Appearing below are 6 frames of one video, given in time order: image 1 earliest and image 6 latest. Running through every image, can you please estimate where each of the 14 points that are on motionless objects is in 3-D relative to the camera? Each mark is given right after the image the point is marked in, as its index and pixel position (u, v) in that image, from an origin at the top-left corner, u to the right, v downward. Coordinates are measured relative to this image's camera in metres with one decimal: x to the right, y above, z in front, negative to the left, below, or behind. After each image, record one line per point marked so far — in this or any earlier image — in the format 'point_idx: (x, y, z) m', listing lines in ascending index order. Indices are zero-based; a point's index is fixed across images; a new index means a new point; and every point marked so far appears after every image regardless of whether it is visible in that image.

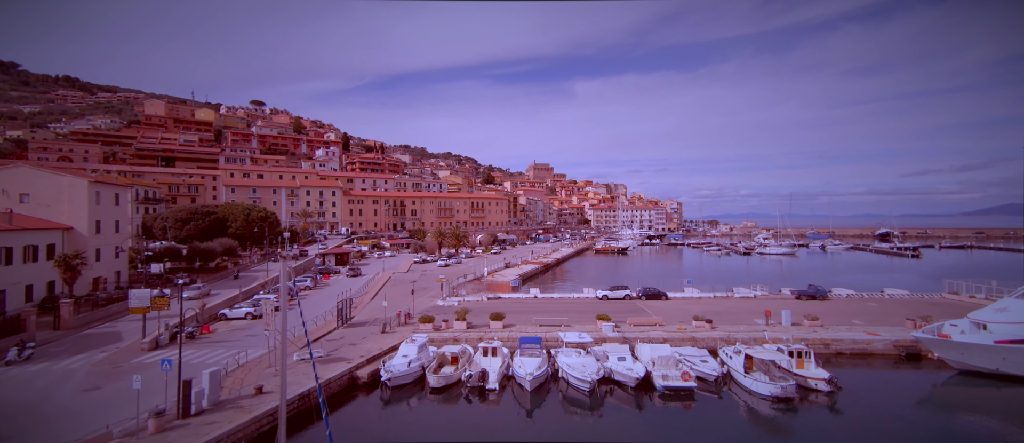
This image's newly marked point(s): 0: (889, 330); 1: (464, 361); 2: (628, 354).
0: (+17.9, -5.1, +19.4) m
1: (-2.1, -6.1, +17.7) m
2: (+4.8, -5.5, +17.0) m
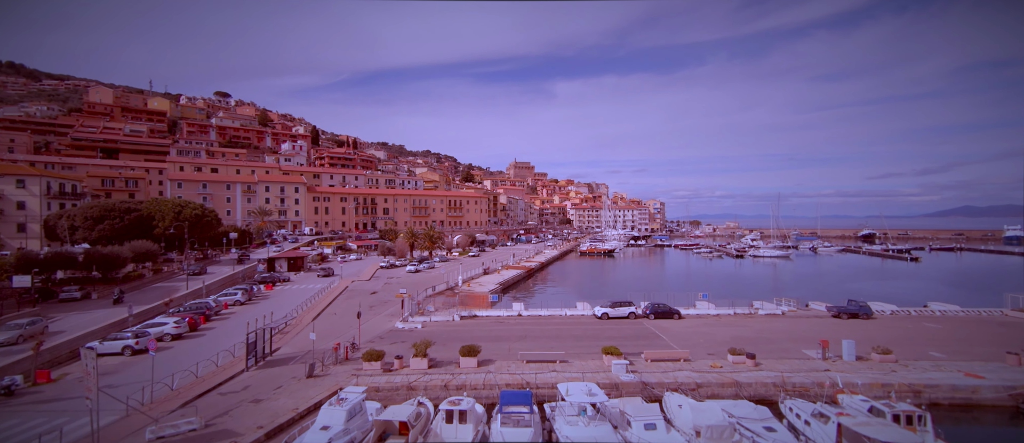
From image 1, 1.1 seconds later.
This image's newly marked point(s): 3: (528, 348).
0: (+17.1, -5.3, +14.7) m
1: (-2.8, -6.1, +12.0) m
2: (+4.2, -5.6, +11.6) m
3: (+0.7, -5.6, +18.1) m
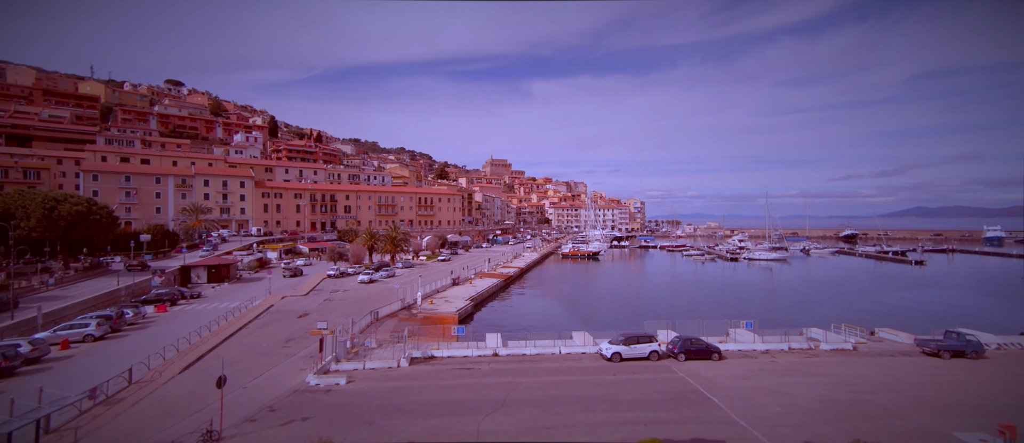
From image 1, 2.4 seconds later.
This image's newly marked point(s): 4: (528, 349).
0: (+16.5, -5.3, +8.4) m
1: (-3.2, -6.1, +4.6) m
2: (+3.7, -5.6, +4.6) m
3: (-0.1, -5.6, +10.9) m
4: (+0.7, -5.6, +18.0) m
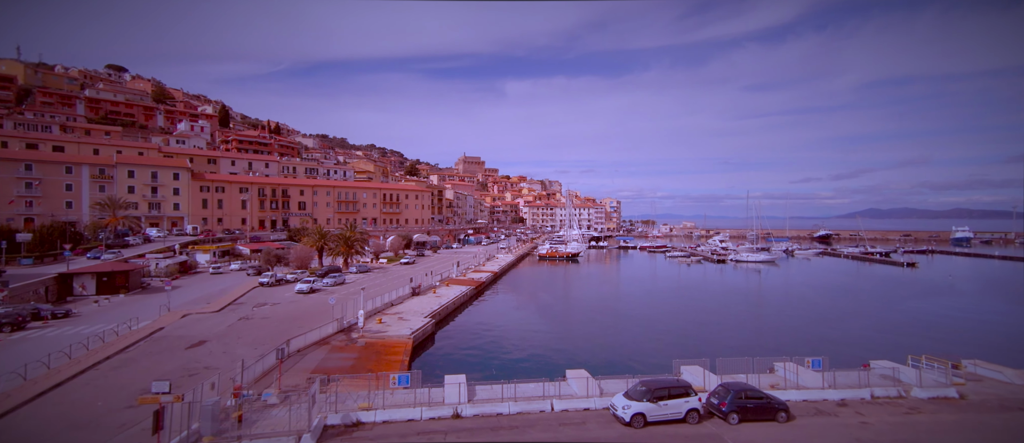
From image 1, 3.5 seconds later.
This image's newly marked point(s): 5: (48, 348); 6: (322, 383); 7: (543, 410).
0: (+16.2, -5.3, +3.7) m
1: (-3.3, -6.0, -1.4) m
2: (+3.7, -5.5, -1.0) m
3: (-0.6, -5.4, +5.1) m
4: (-0.2, -5.4, +12.2) m
5: (-19.8, -5.7, +17.6) m
6: (-6.3, -5.4, +13.7) m
7: (+0.9, -5.6, +12.1) m
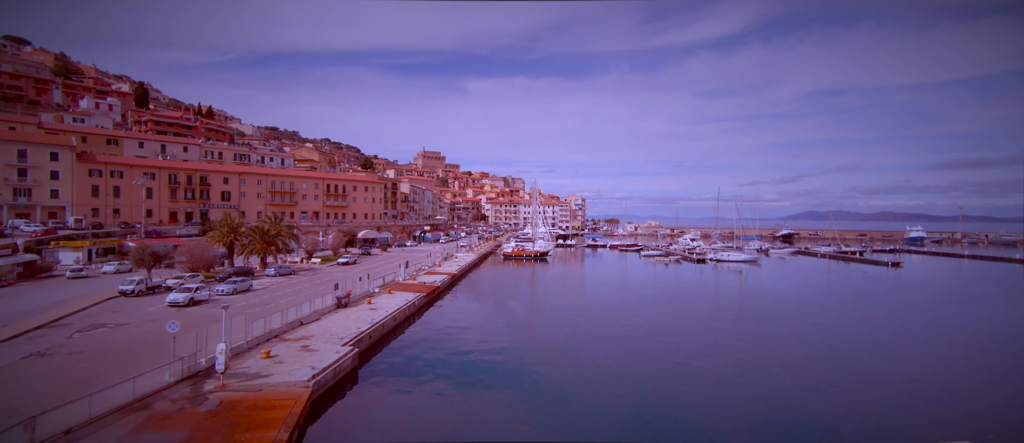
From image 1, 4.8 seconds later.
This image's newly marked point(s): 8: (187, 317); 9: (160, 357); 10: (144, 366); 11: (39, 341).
0: (+16.5, -4.7, -2.1) m
1: (-2.4, -5.3, -9.0) m
2: (+4.5, -4.8, -7.9) m
3: (-0.3, -4.7, -2.3) m
4: (-0.7, -4.7, +4.8) m
5: (-20.6, -4.8, +8.3) m
6: (-6.8, -4.6, +5.8) m
7: (+0.5, -4.9, +4.8) m
8: (-15.0, -4.4, +19.2) m
9: (-11.7, -4.4, +13.9) m
10: (-12.0, -4.4, +13.6) m
11: (-18.3, -4.5, +16.0) m
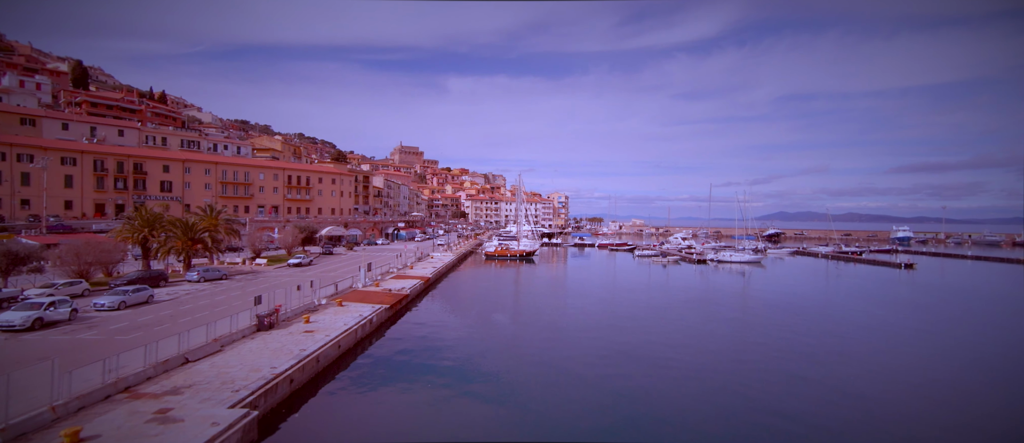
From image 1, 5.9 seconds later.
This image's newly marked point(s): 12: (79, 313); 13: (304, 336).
0: (+17.3, -4.4, -7.2) m
1: (-1.2, -4.9, -15.0) m
2: (+5.6, -4.5, -13.5) m
3: (+0.6, -4.4, -8.2) m
4: (-0.1, -4.3, -1.1) m
5: (-20.3, -4.3, +1.4) m
6: (-6.3, -4.2, -0.5) m
7: (+1.0, -4.5, -1.1) m
8: (-15.2, -3.8, +12.5) m
9: (-11.7, -3.9, +7.4) m
10: (-11.9, -3.9, +7.0) m
11: (-18.3, -4.0, +9.2) m
12: (-18.3, -3.8, +17.5) m
13: (-8.1, -4.4, +15.9) m
